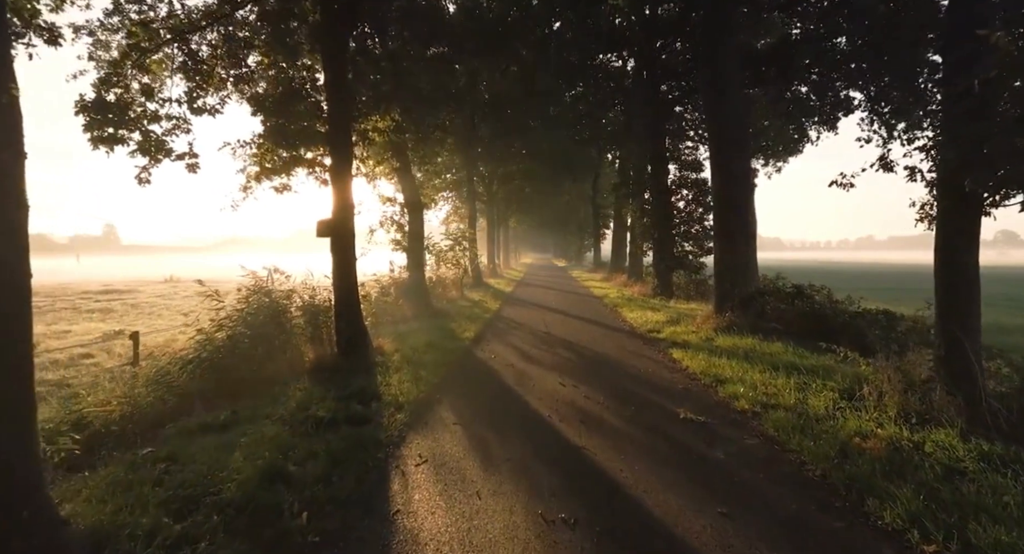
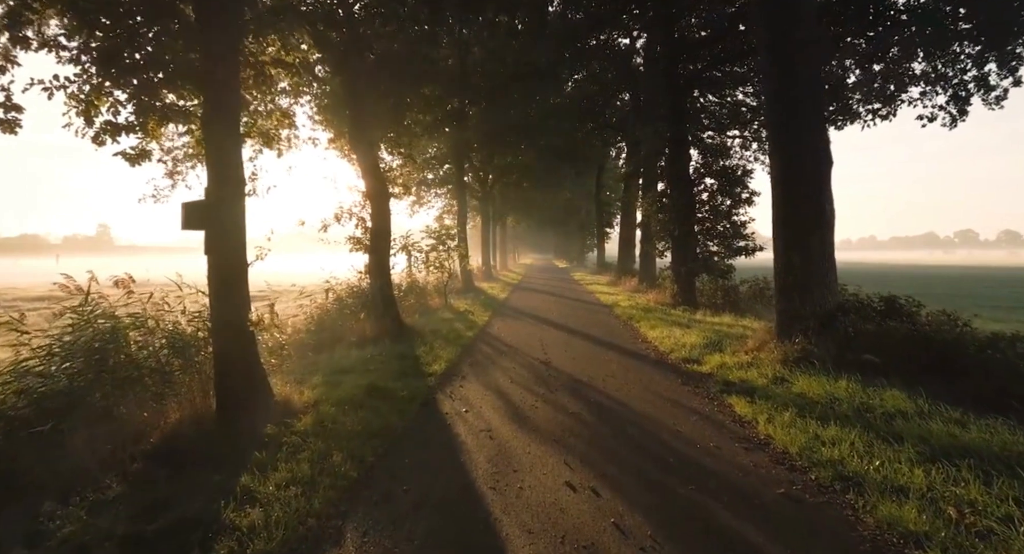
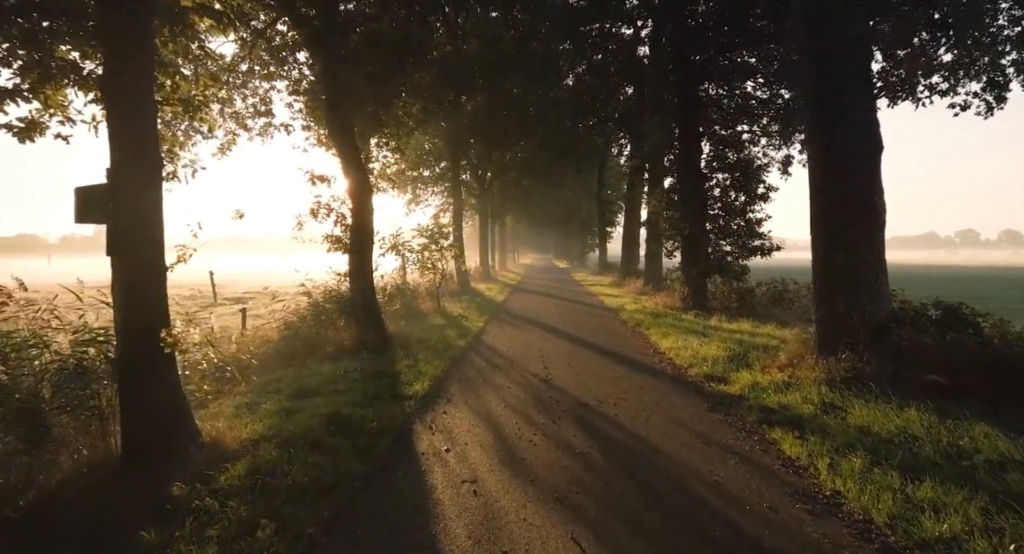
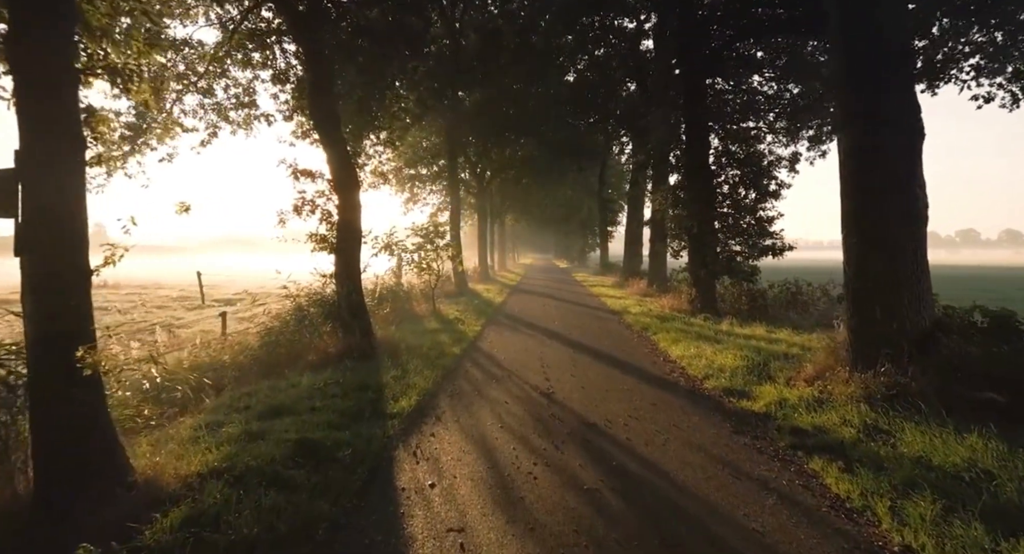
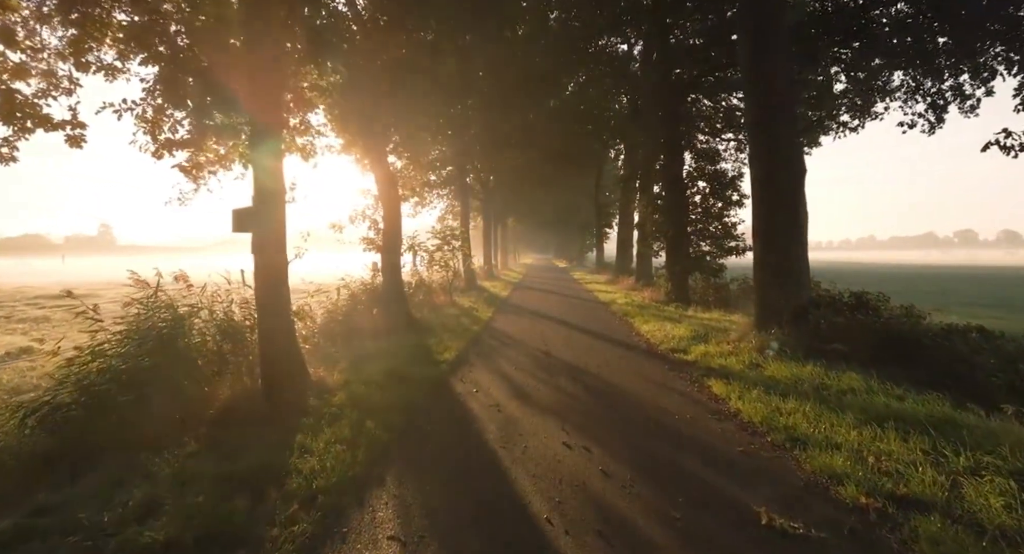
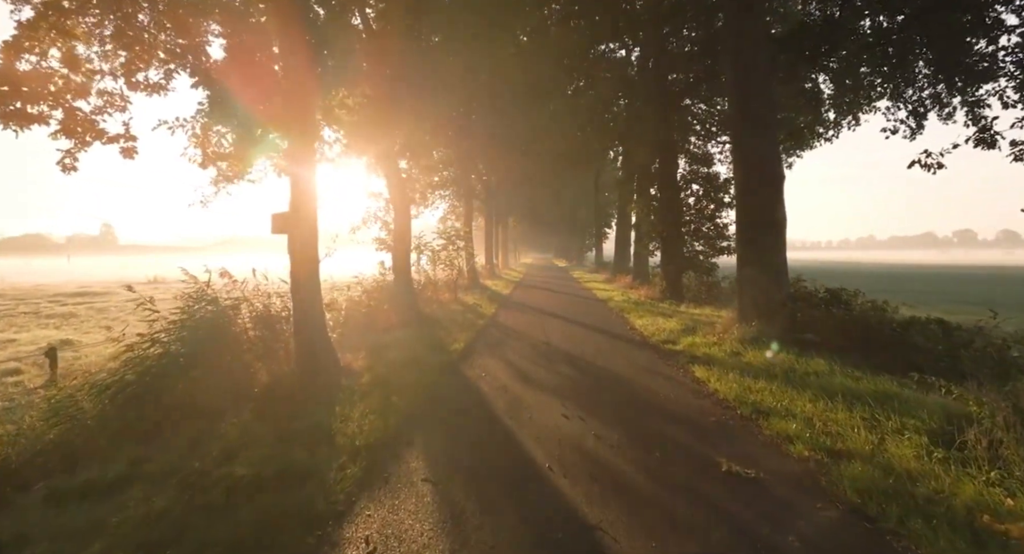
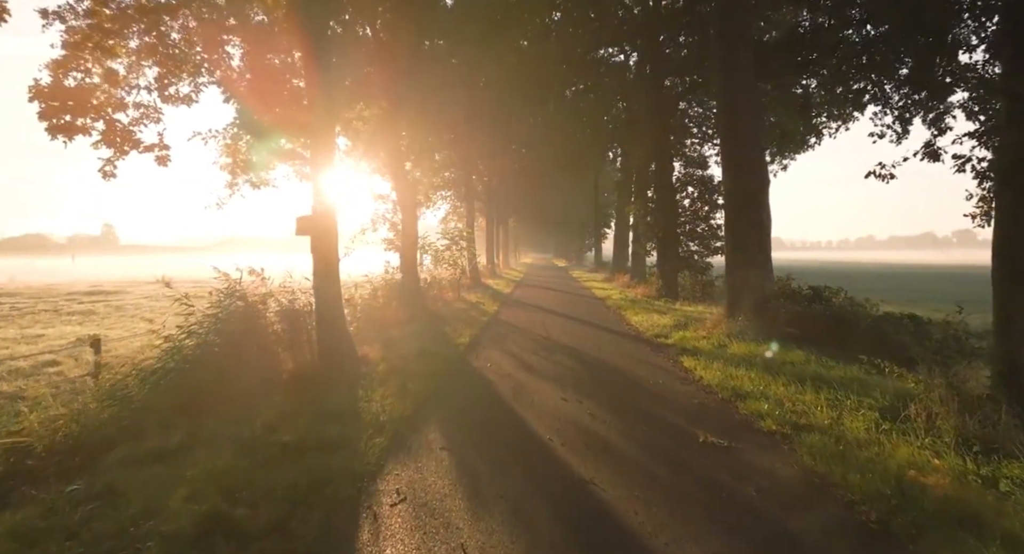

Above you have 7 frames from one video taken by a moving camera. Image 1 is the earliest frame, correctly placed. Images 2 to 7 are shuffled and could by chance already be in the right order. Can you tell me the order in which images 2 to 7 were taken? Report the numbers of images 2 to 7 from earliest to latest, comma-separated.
7, 6, 5, 2, 3, 4
